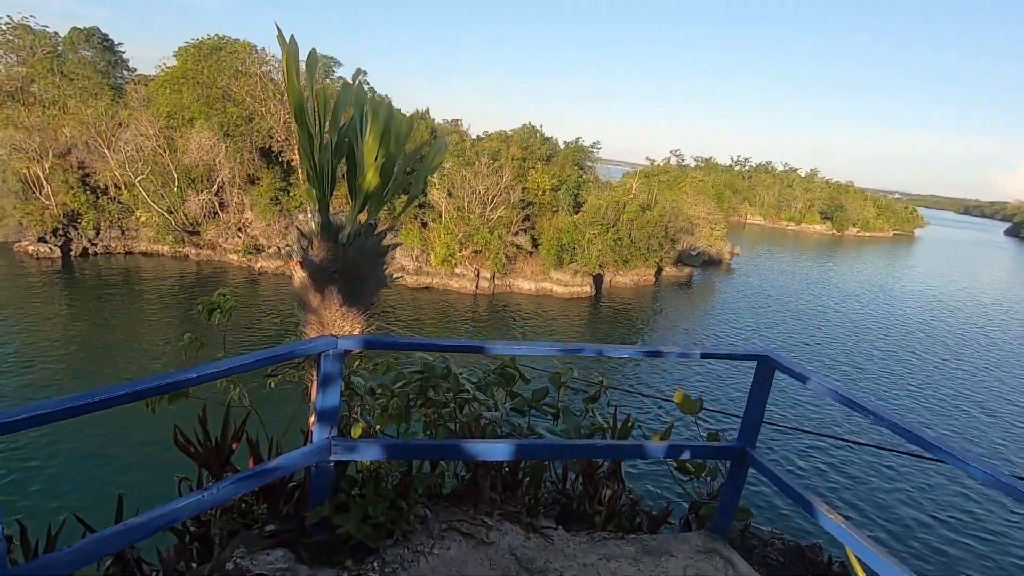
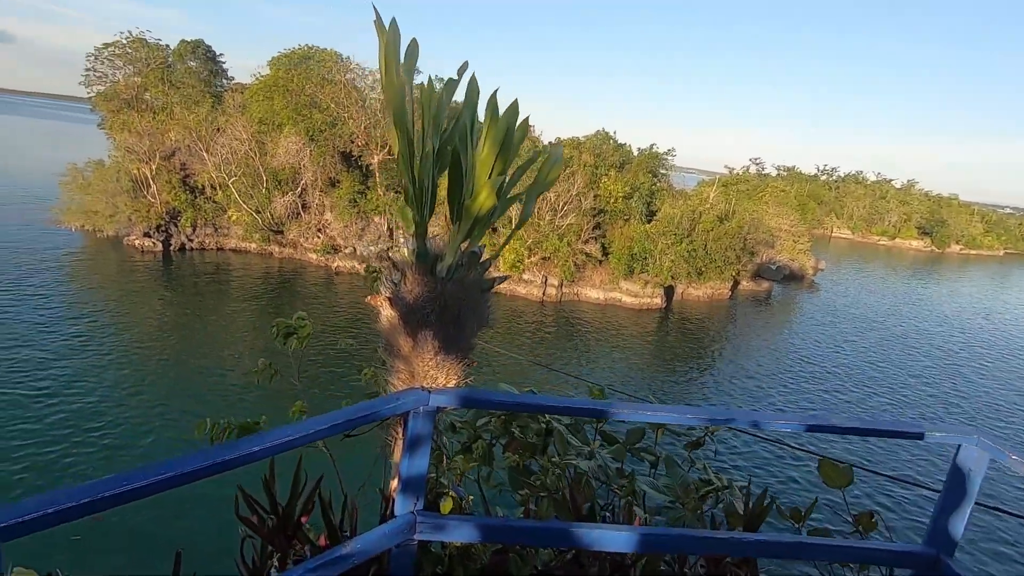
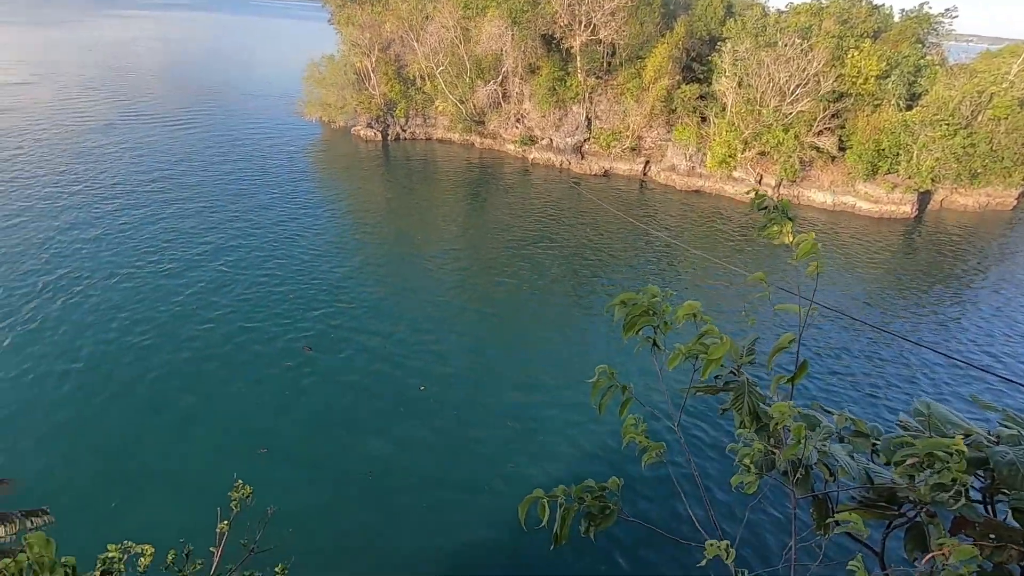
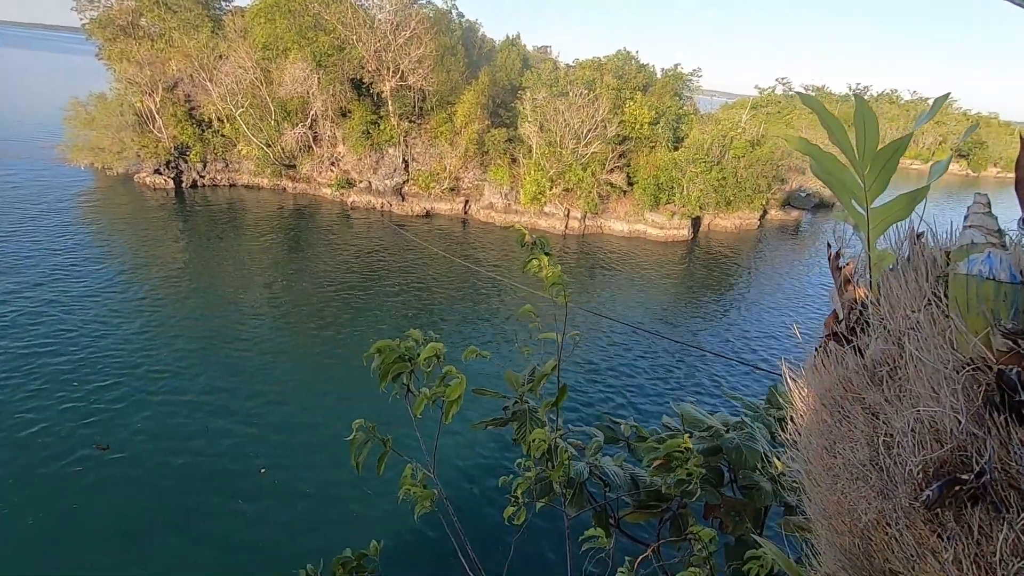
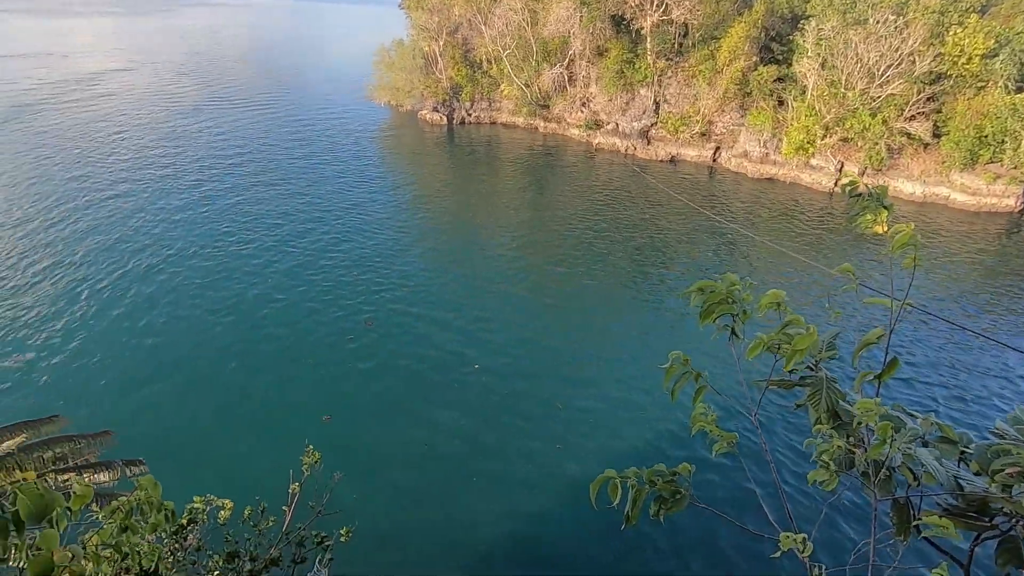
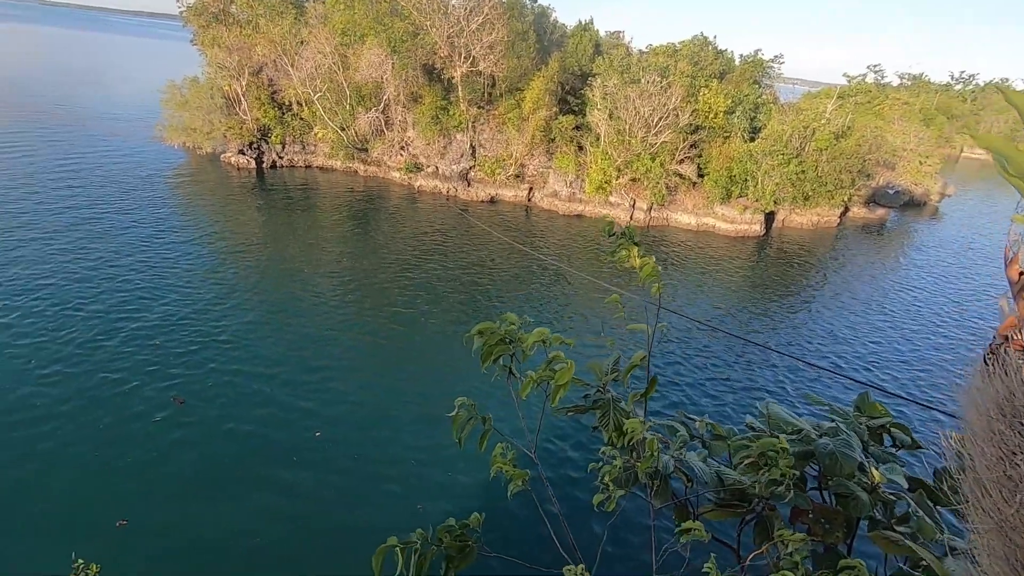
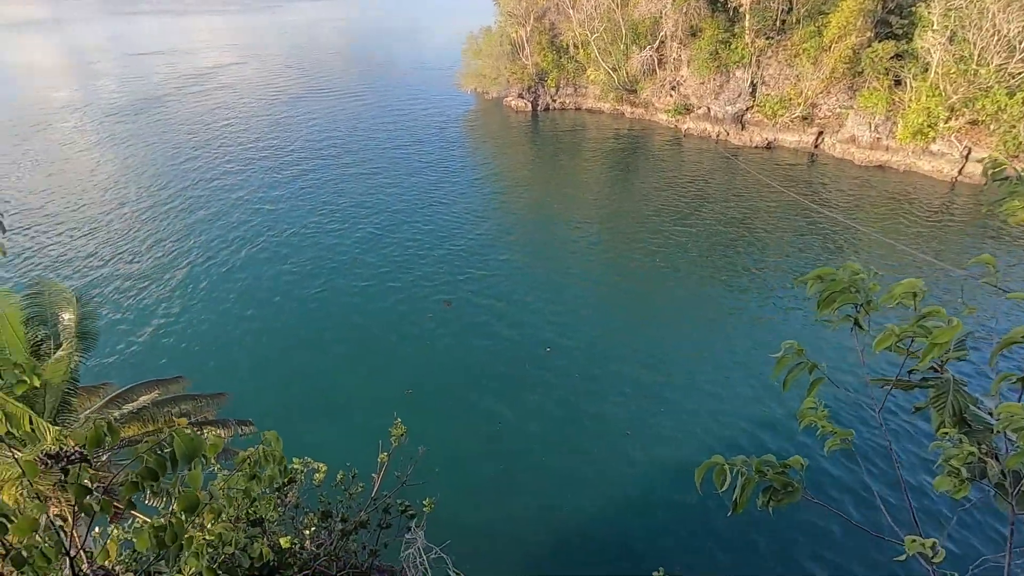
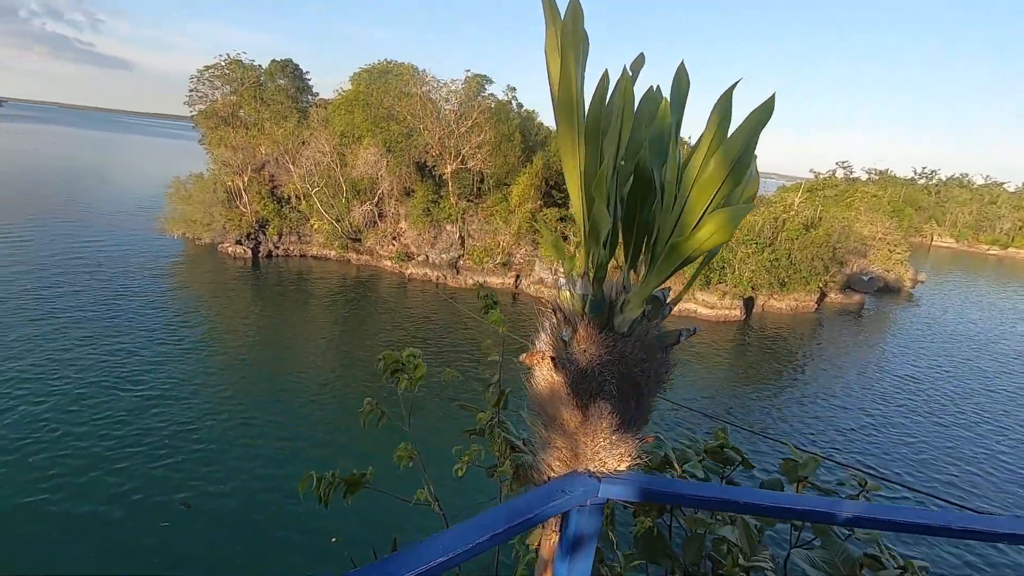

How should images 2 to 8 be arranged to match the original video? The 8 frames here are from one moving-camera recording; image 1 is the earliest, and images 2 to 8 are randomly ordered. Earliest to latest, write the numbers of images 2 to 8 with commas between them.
2, 8, 4, 6, 3, 5, 7
